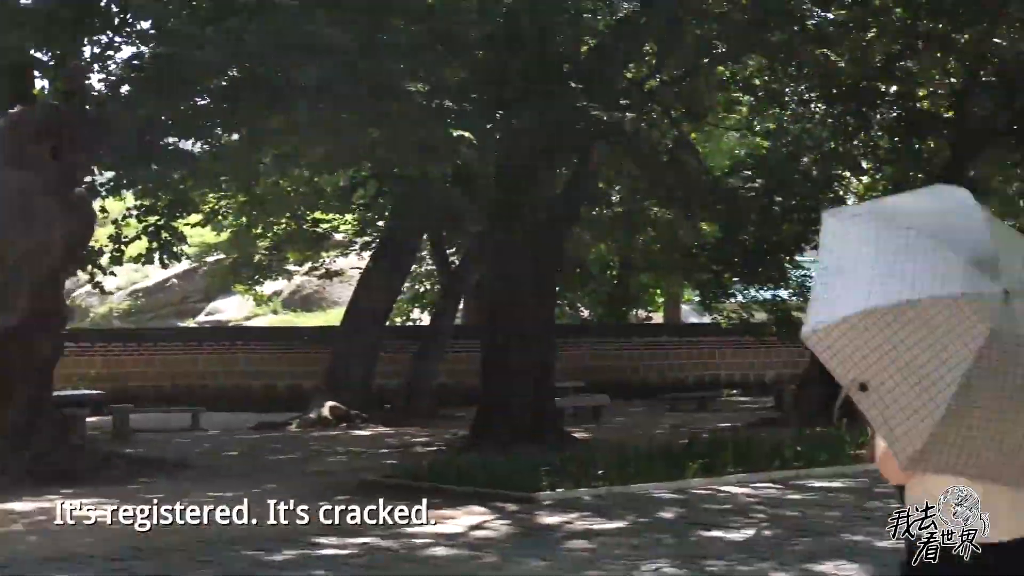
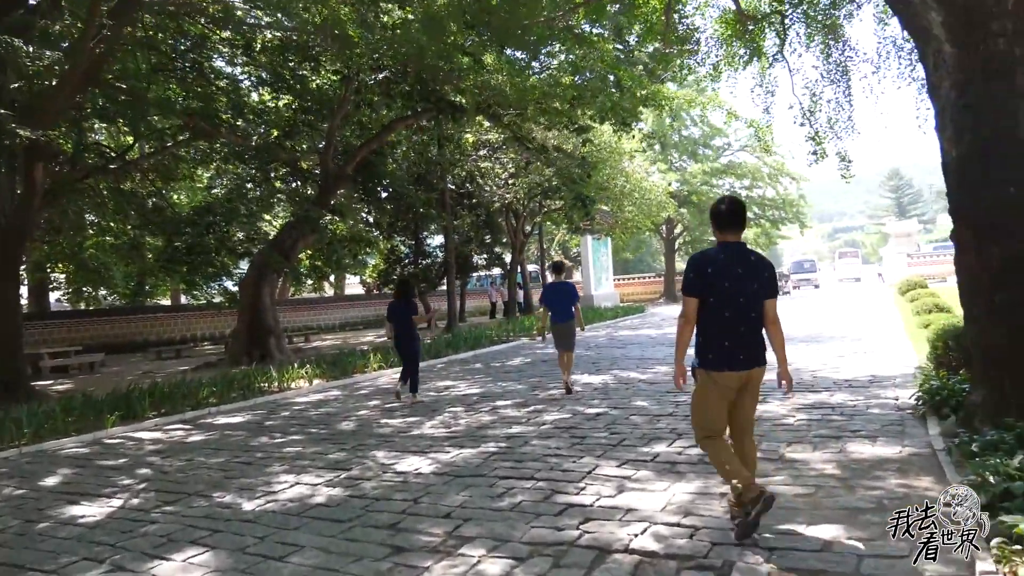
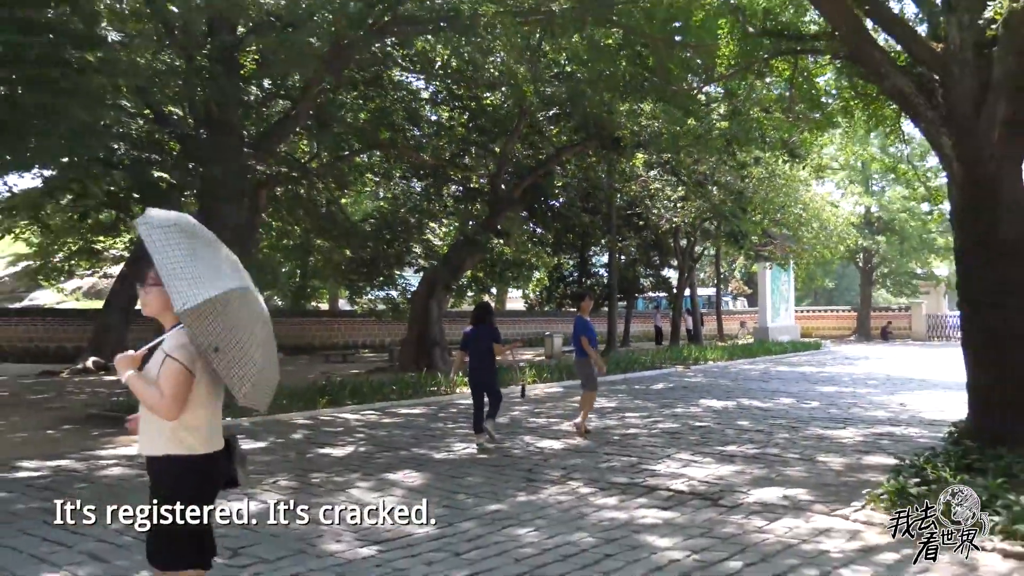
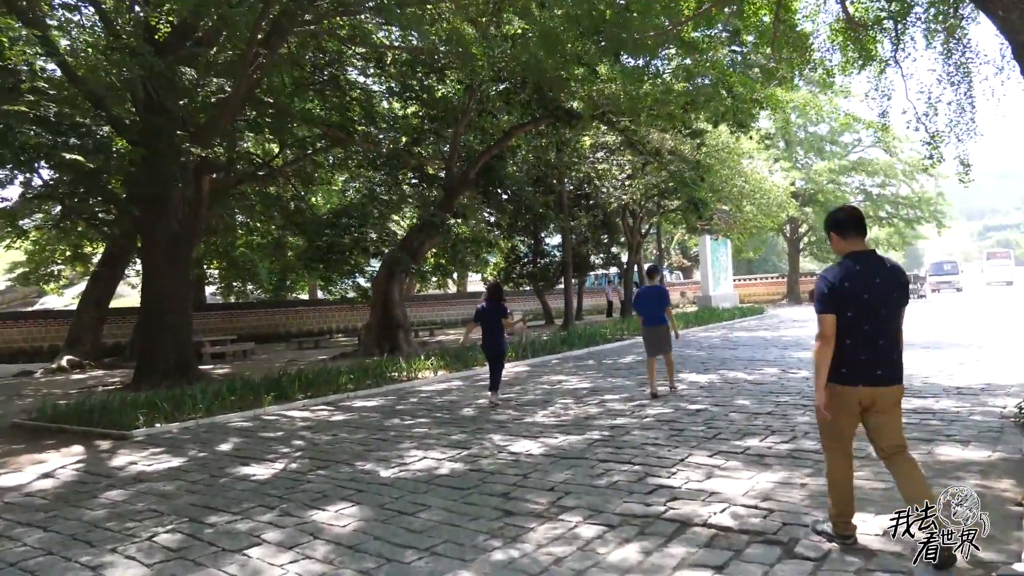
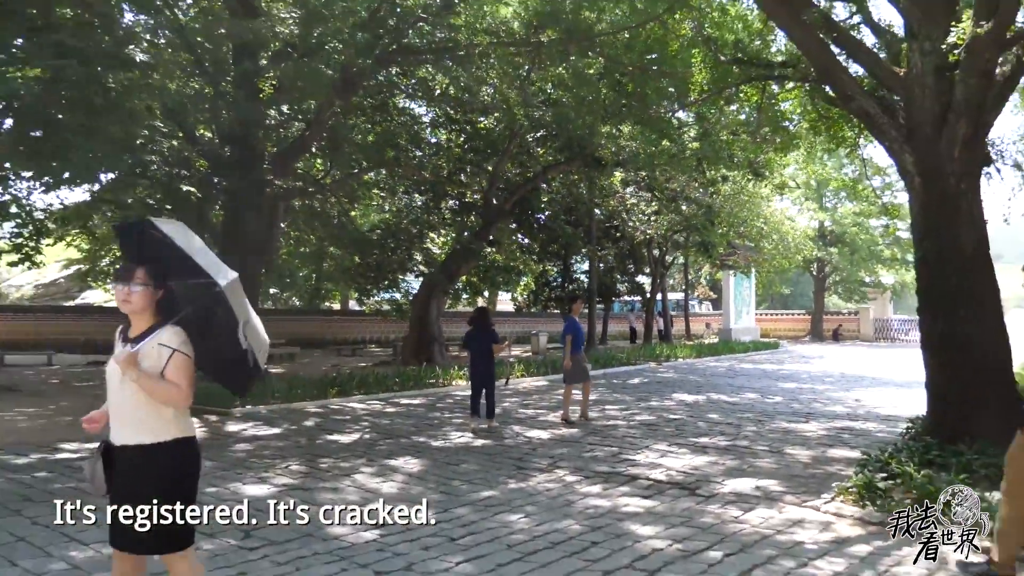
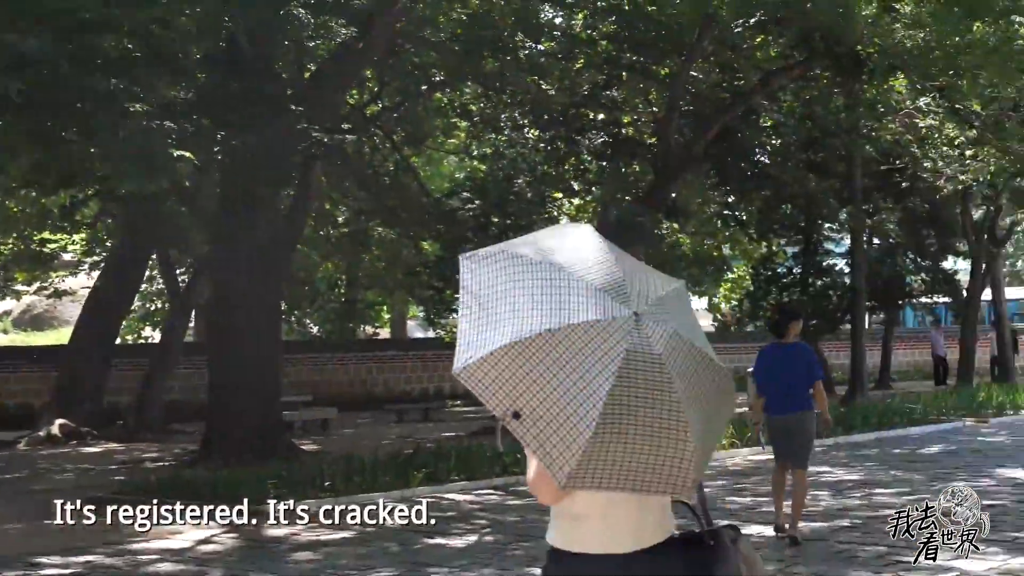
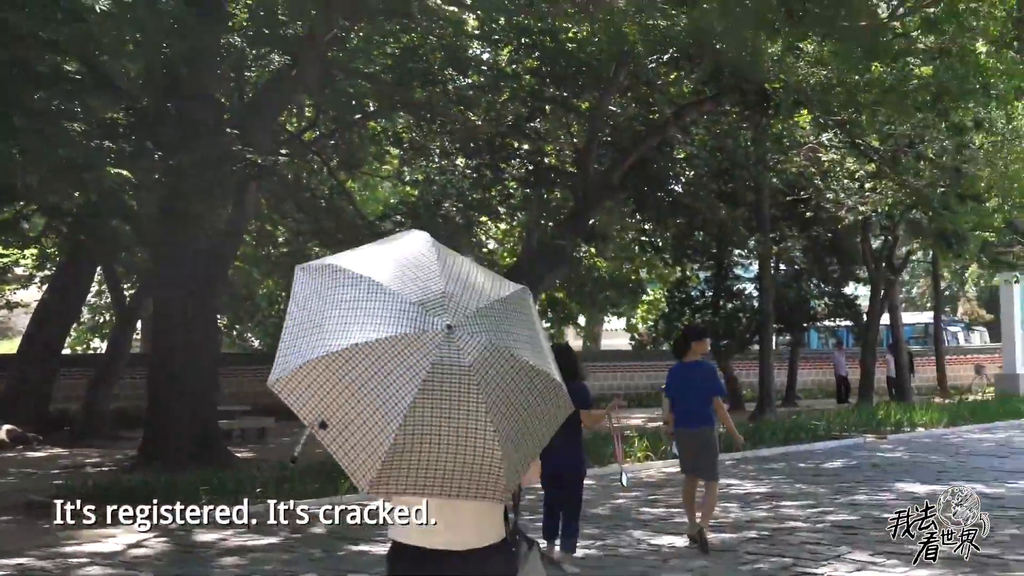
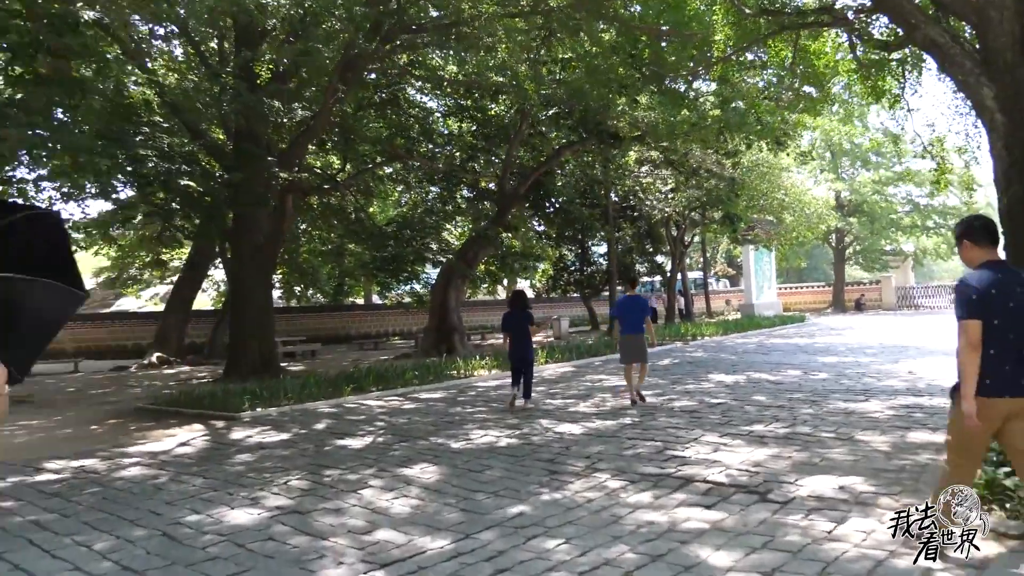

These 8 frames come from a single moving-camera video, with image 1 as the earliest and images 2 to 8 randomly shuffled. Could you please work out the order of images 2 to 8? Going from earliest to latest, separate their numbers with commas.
6, 7, 3, 5, 8, 4, 2
